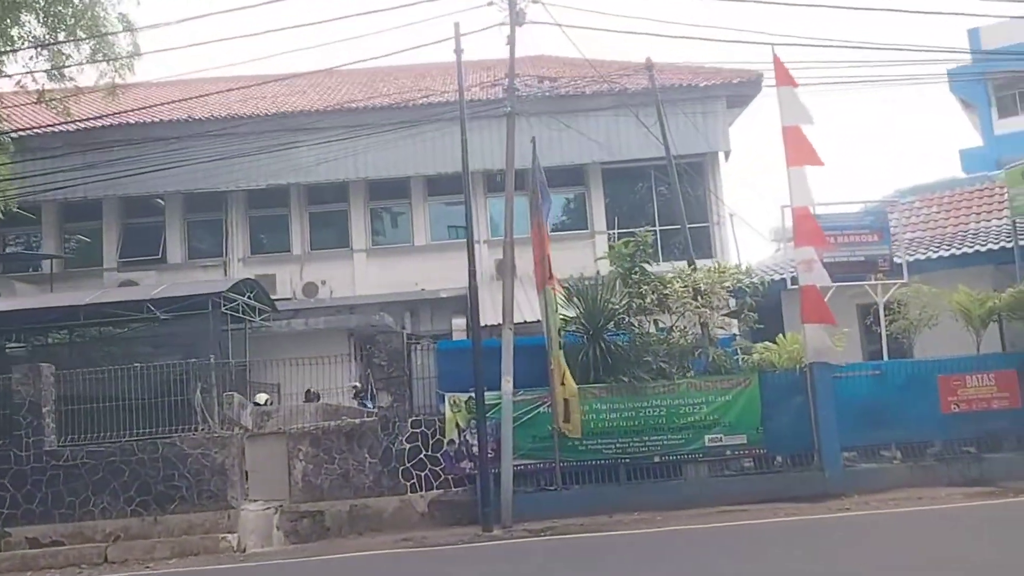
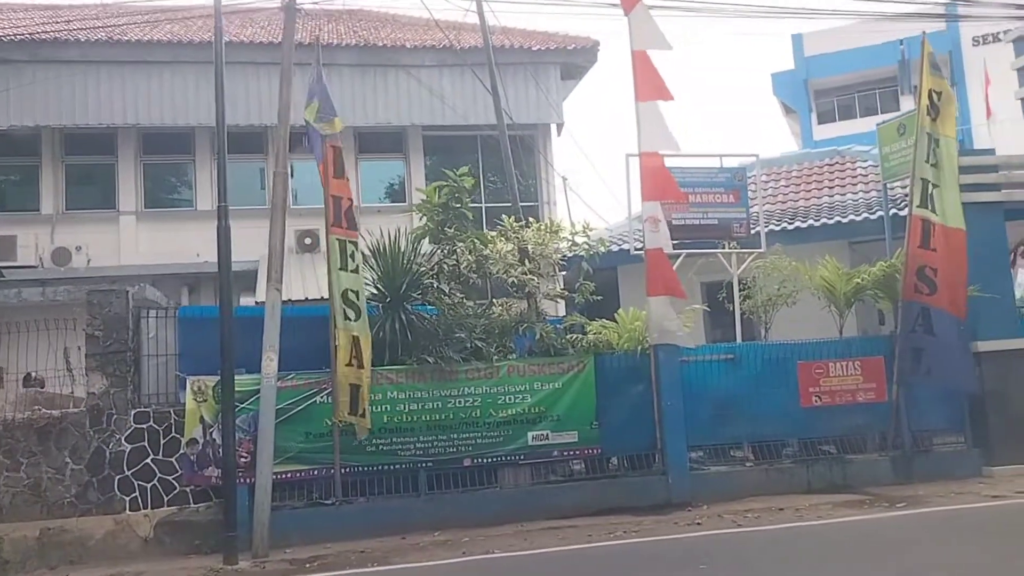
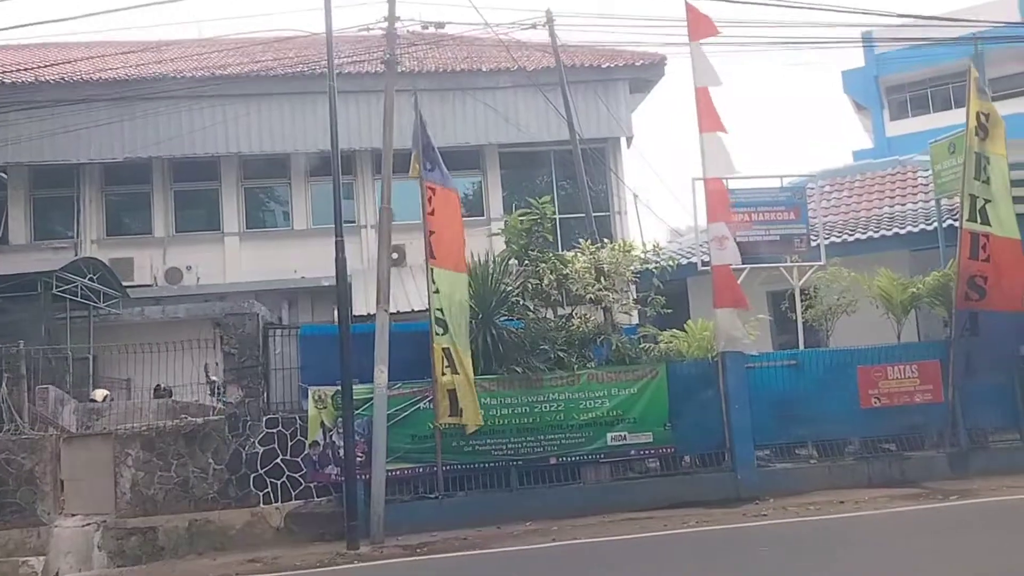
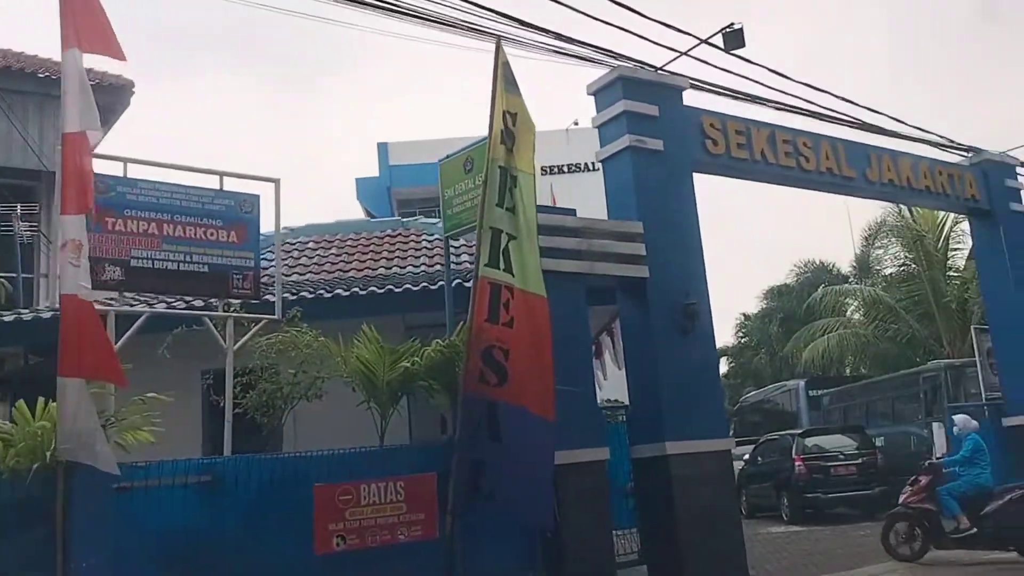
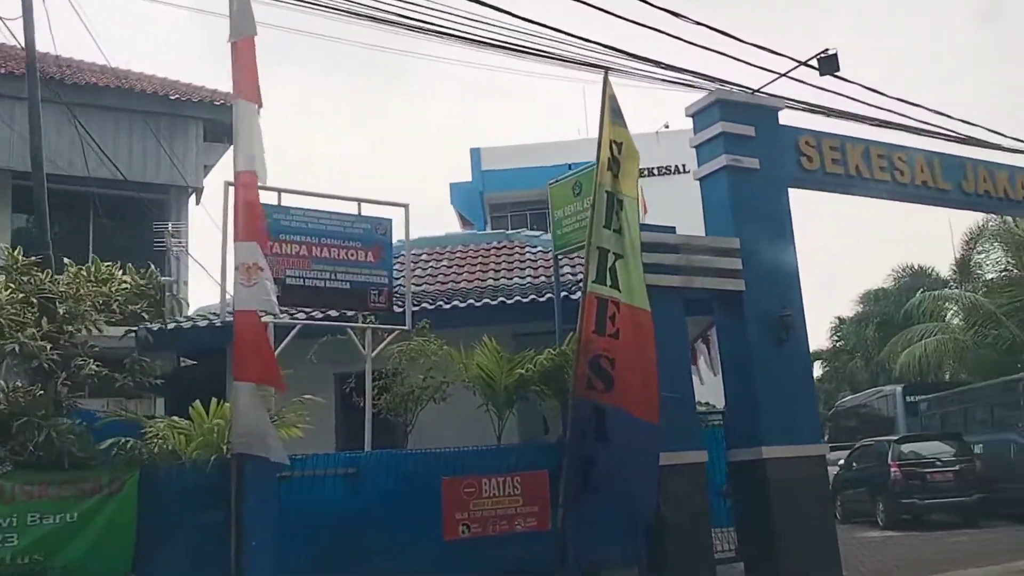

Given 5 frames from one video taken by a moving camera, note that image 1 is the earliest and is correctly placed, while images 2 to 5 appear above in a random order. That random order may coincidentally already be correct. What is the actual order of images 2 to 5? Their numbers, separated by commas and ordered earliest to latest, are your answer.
3, 2, 5, 4
